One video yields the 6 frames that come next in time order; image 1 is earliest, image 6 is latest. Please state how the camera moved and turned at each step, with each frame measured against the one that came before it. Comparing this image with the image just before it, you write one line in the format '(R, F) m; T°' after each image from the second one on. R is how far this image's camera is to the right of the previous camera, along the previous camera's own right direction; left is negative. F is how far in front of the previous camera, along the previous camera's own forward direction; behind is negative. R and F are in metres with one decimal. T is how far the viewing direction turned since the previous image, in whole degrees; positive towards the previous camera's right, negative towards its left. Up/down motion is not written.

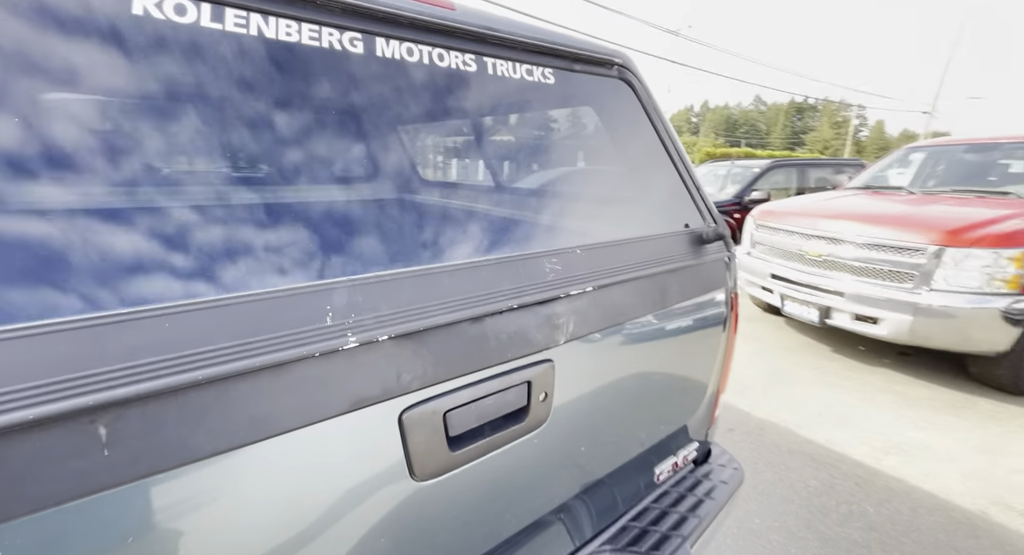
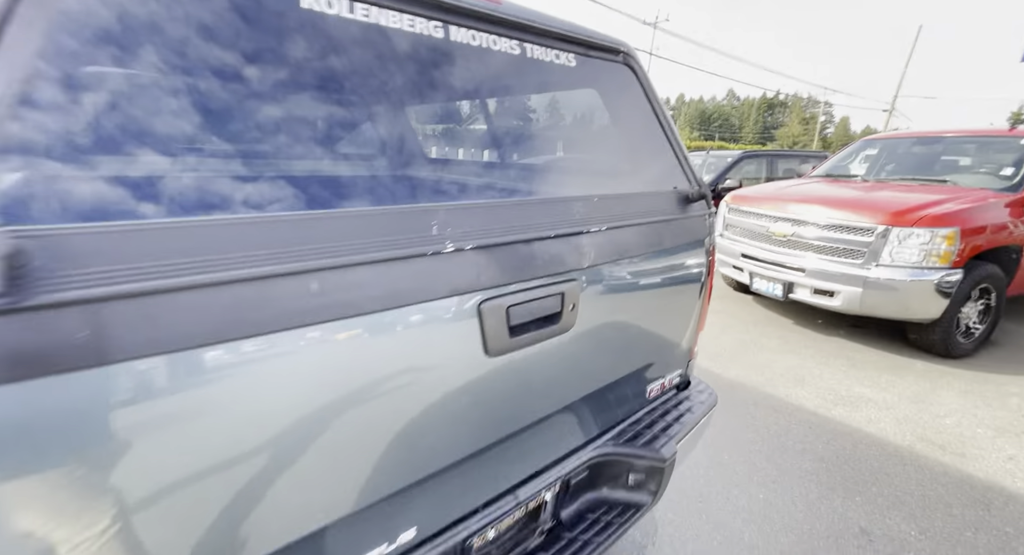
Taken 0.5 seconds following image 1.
(-0.1, -0.2) m; +3°
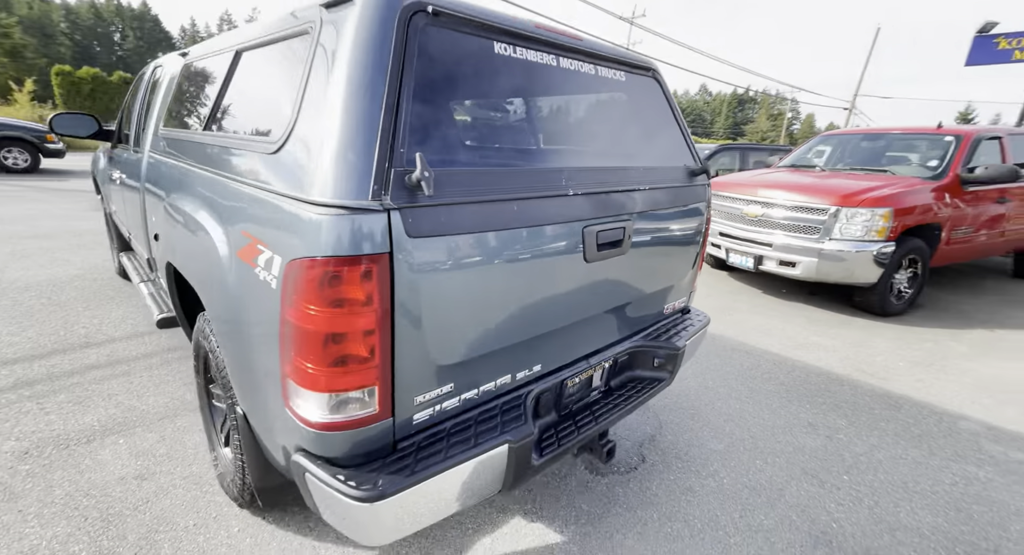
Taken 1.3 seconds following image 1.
(-0.4, -0.6) m; +3°
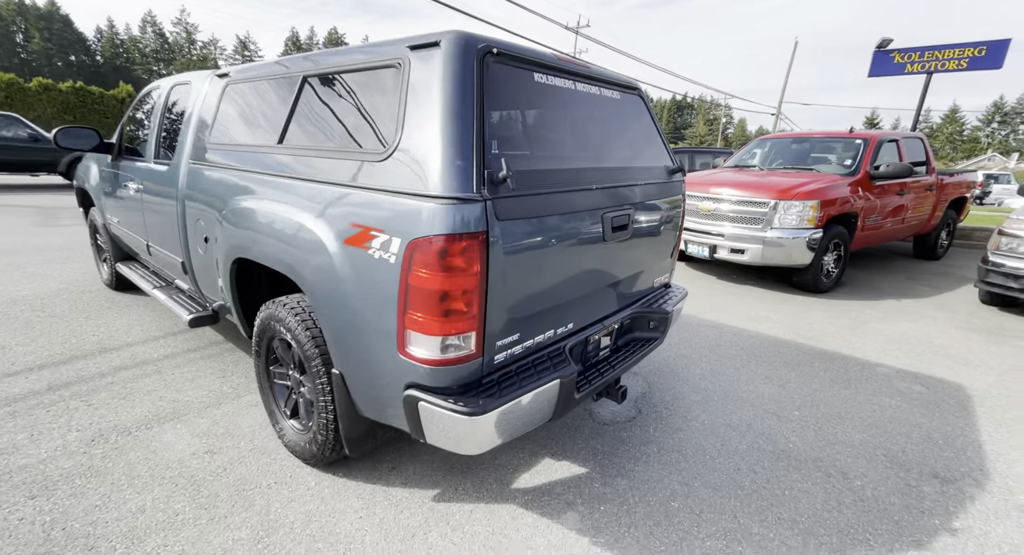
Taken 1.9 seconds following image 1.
(-0.3, -0.4) m; +6°
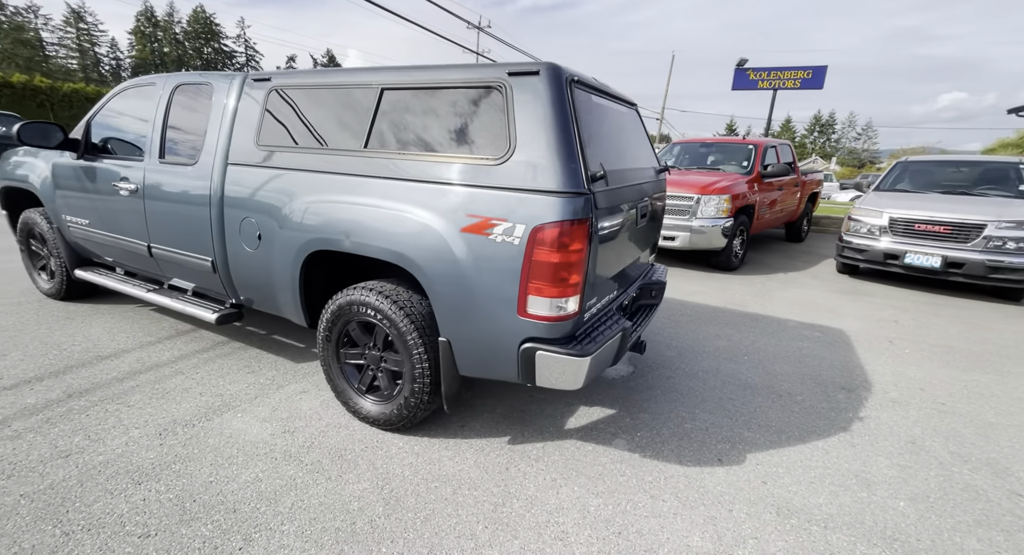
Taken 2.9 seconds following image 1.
(-0.8, -0.4) m; +12°
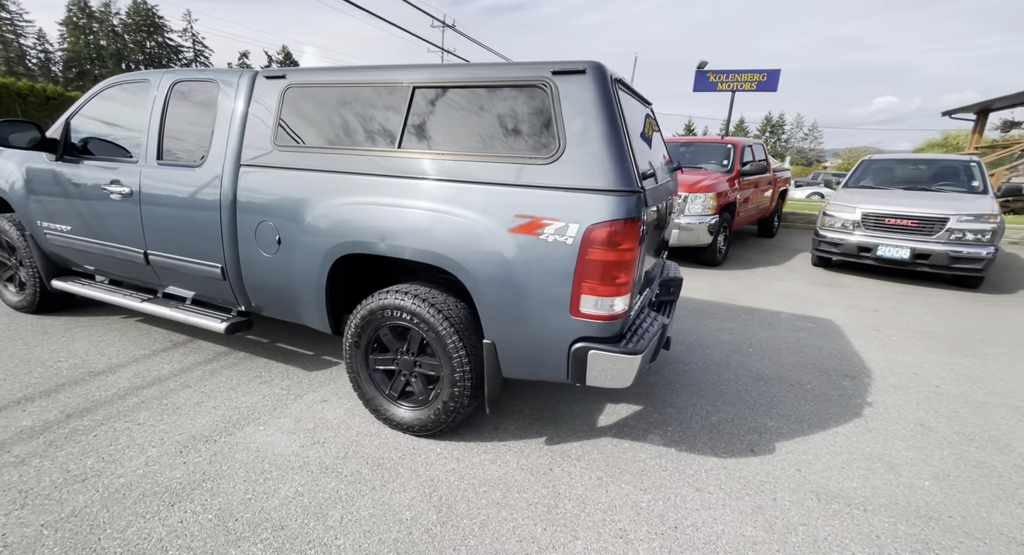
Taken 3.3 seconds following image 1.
(-0.3, 0.0) m; +4°
